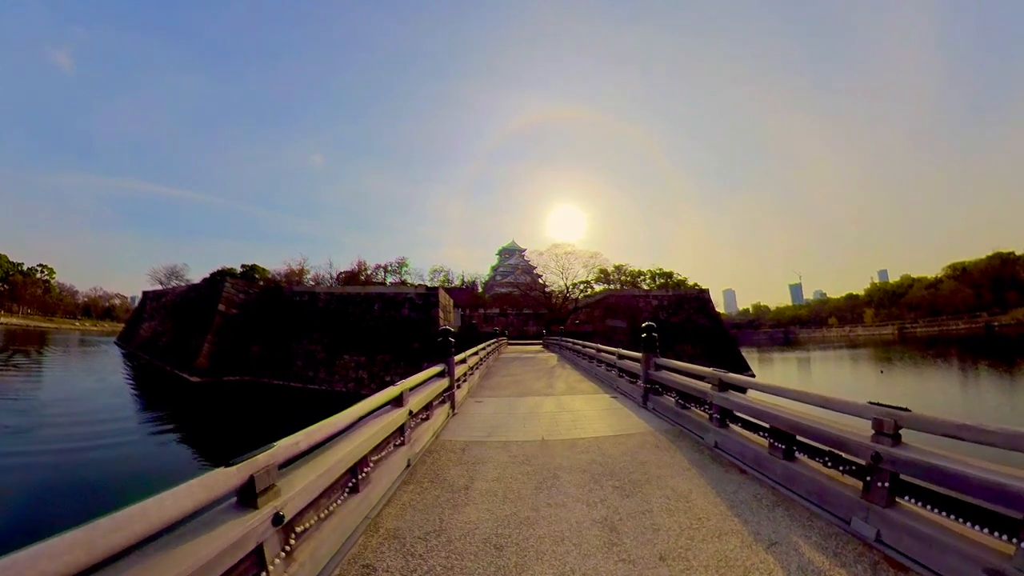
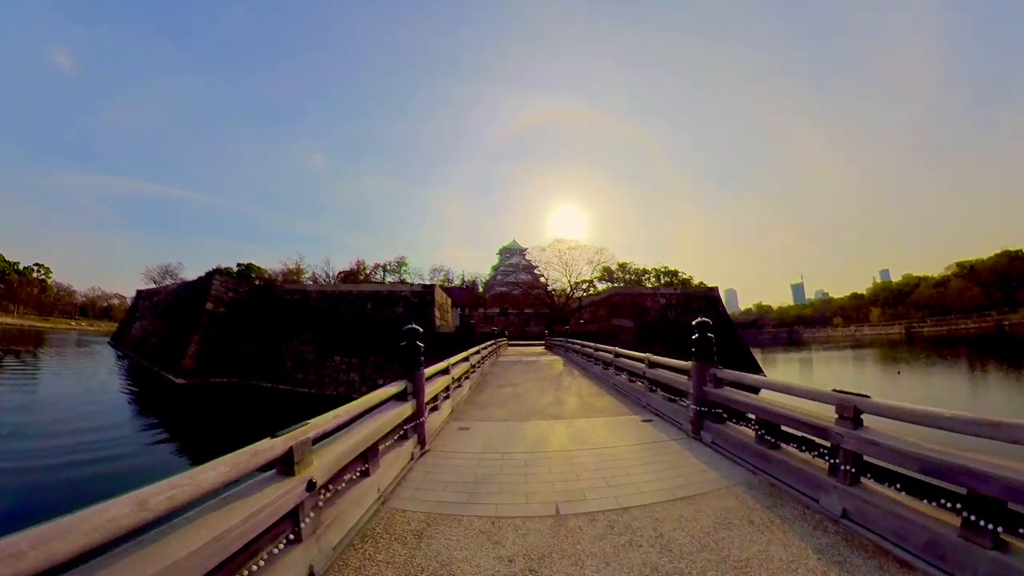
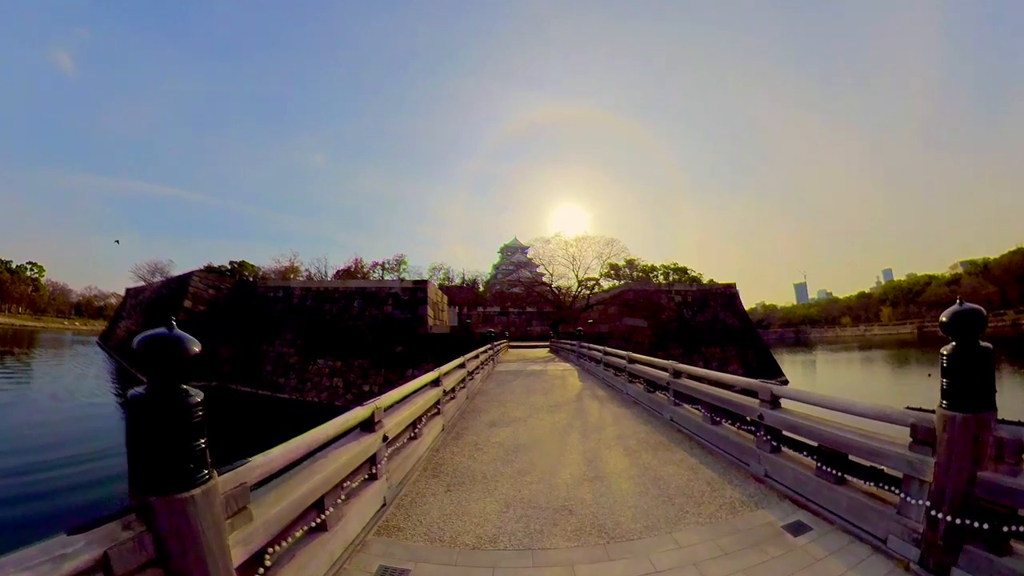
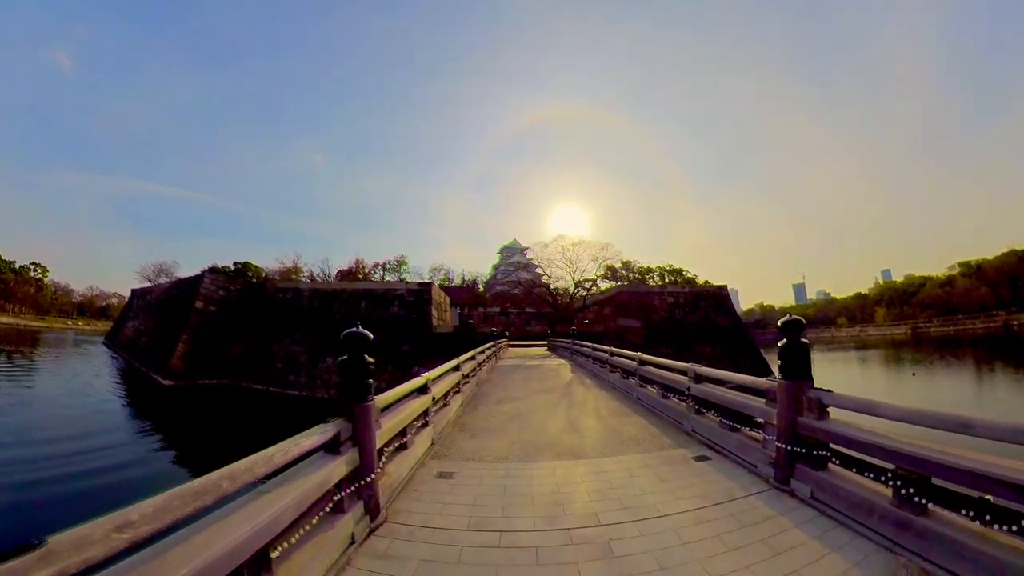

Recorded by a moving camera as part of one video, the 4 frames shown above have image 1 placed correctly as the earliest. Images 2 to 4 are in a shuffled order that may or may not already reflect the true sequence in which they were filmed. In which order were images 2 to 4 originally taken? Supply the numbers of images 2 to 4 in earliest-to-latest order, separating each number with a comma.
2, 4, 3
